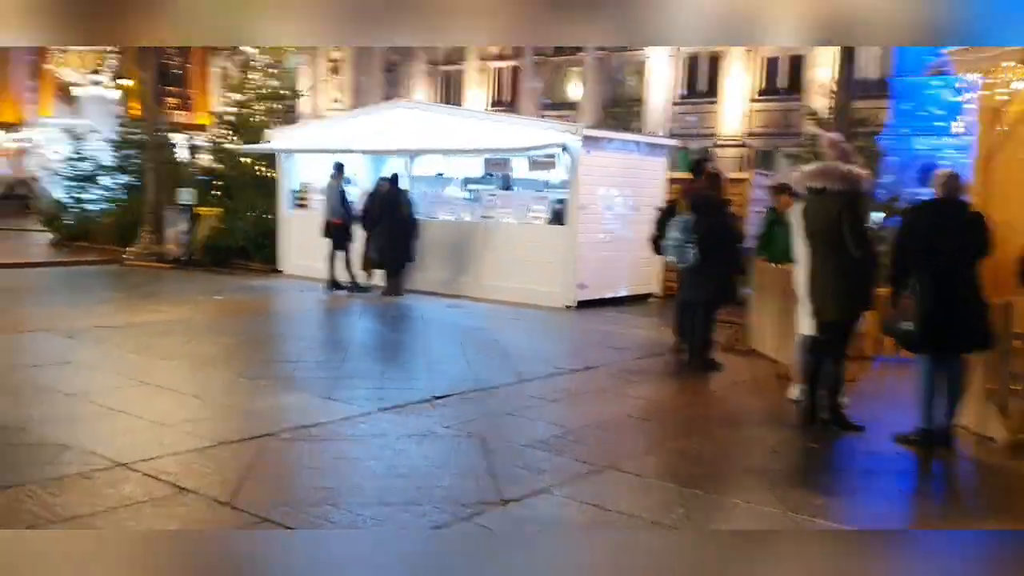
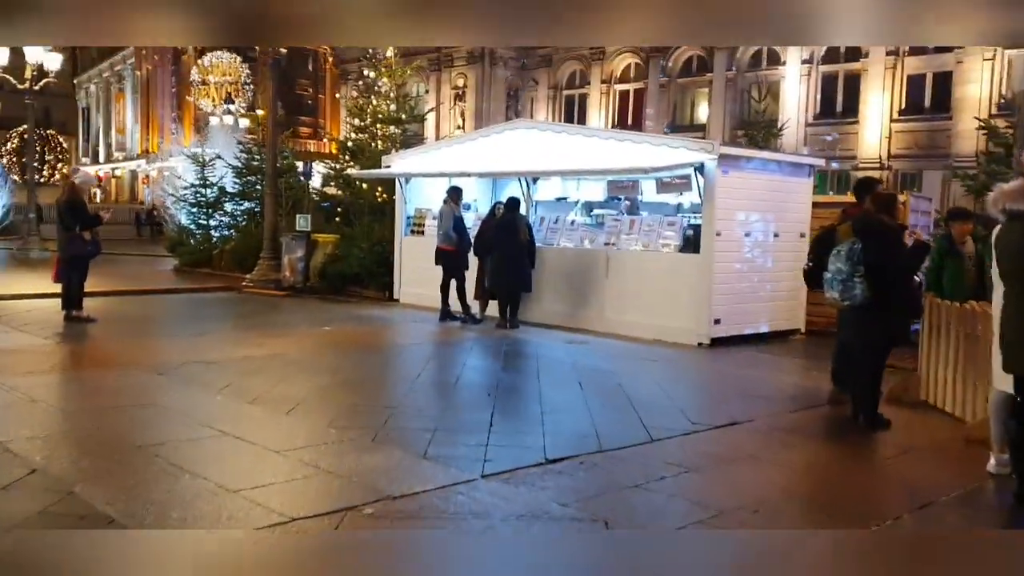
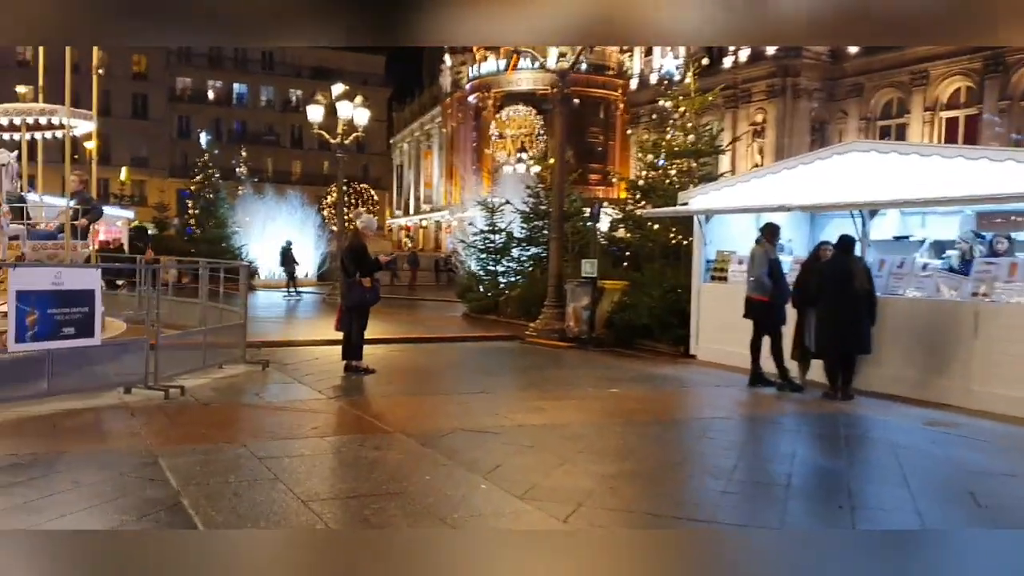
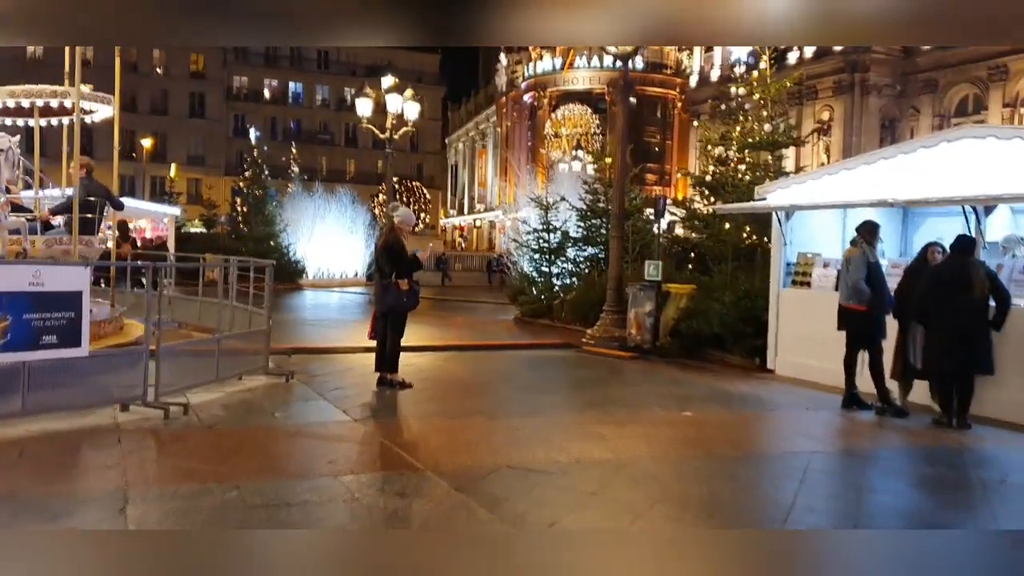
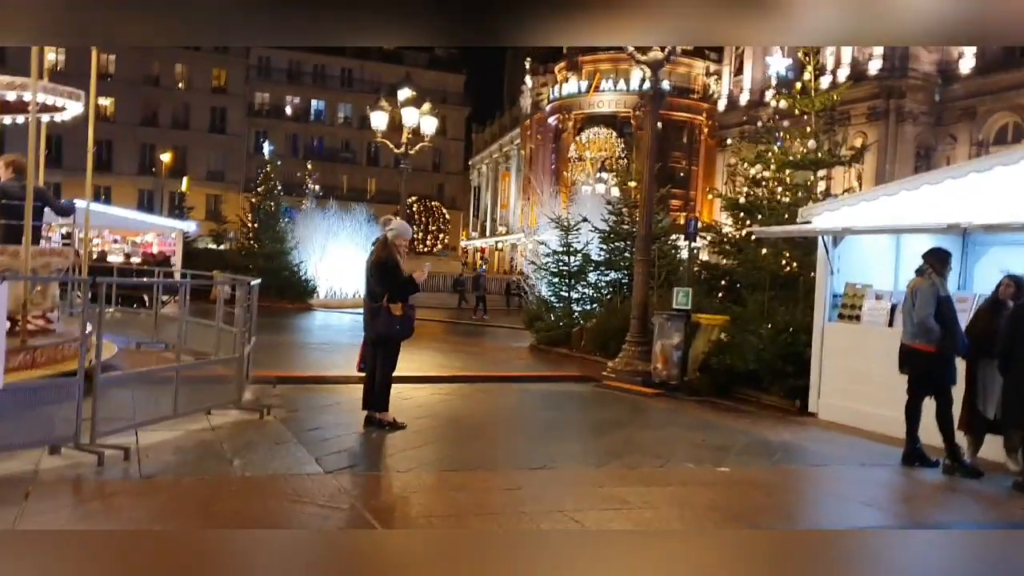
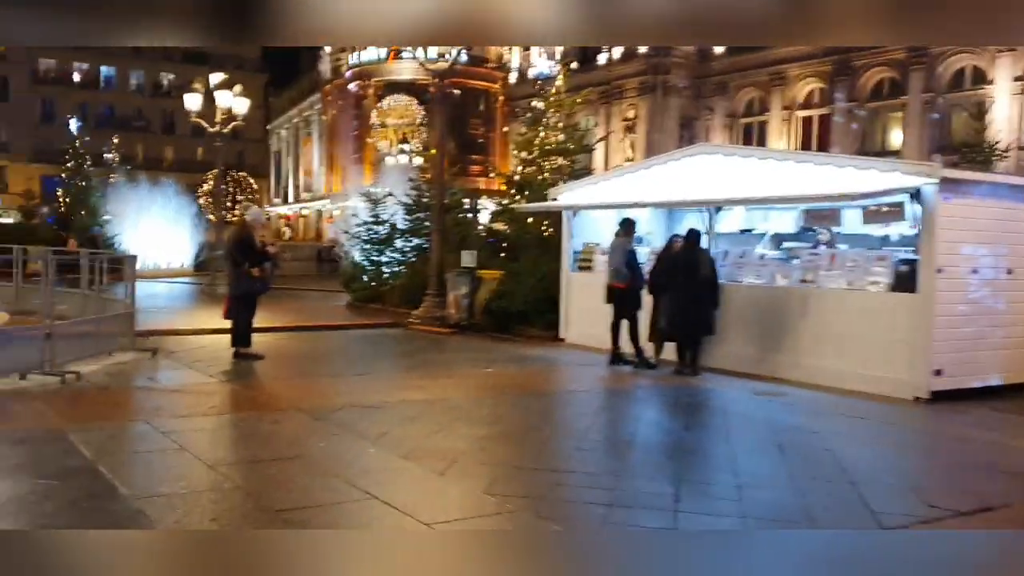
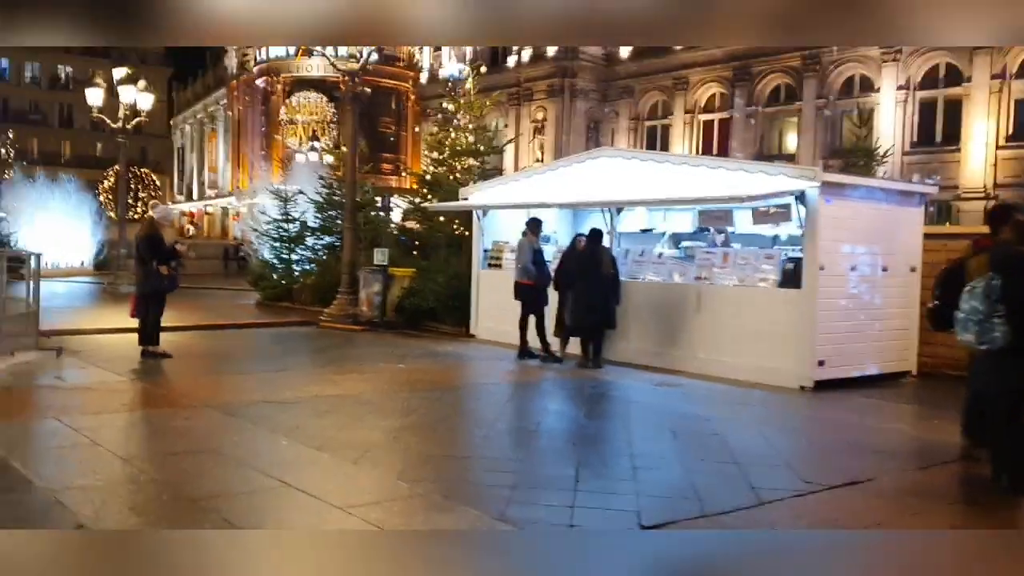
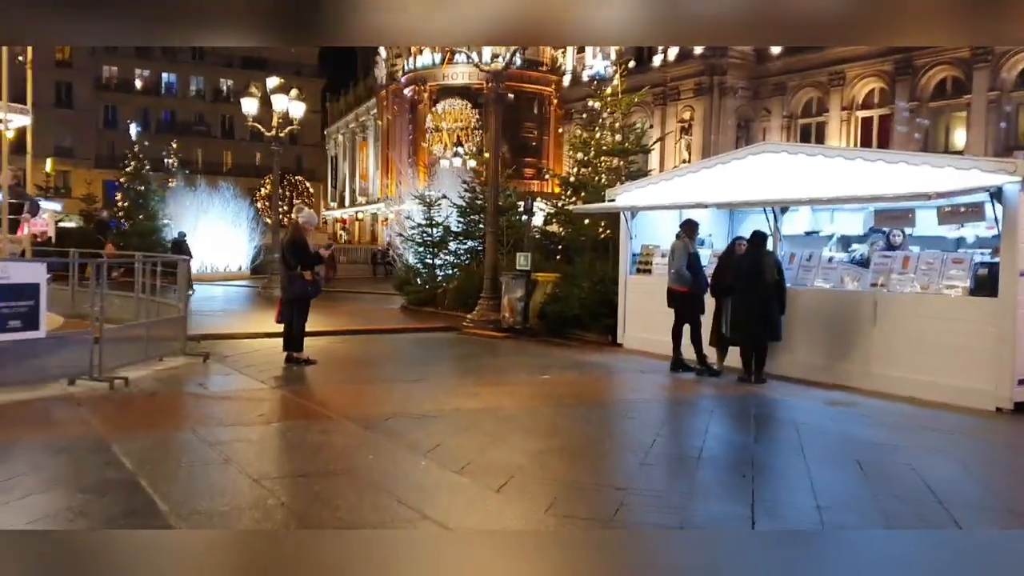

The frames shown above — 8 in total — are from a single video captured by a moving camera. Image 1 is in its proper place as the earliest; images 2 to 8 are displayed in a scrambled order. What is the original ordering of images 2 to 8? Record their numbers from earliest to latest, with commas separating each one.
2, 7, 6, 8, 3, 4, 5
